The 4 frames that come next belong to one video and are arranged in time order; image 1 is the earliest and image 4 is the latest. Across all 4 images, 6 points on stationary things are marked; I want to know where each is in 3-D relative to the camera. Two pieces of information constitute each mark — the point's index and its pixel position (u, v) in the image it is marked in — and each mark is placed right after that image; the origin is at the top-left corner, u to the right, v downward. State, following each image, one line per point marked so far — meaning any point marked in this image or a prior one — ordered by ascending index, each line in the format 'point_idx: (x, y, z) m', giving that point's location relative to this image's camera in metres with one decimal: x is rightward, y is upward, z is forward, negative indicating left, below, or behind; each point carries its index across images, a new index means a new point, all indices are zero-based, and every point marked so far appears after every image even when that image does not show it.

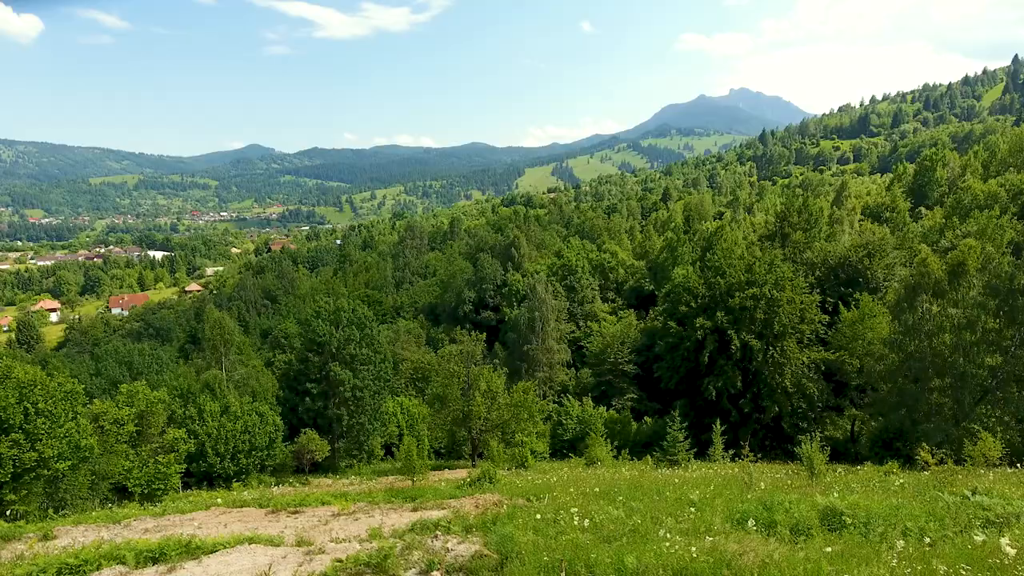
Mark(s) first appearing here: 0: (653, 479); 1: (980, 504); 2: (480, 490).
0: (+4.7, -6.3, +18.1) m
1: (+8.6, -4.0, +10.0) m
2: (-1.0, -6.6, +17.7) m
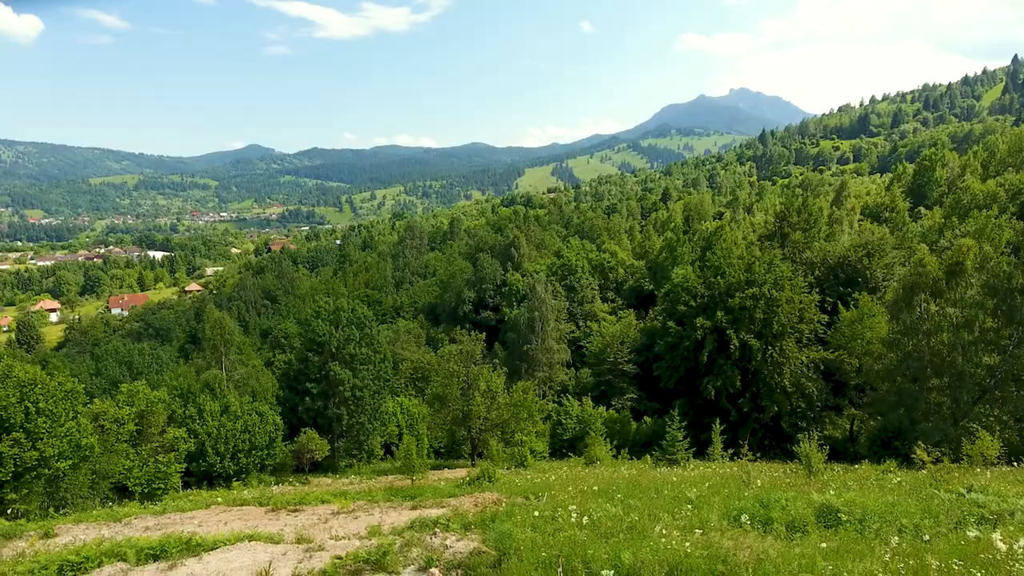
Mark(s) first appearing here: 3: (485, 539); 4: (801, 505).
0: (+4.7, -6.3, +18.2) m
1: (+8.6, -3.9, +10.1) m
2: (-1.1, -6.5, +17.7) m
3: (-0.5, -4.3, +9.4) m
4: (+5.4, -4.0, +10.0) m
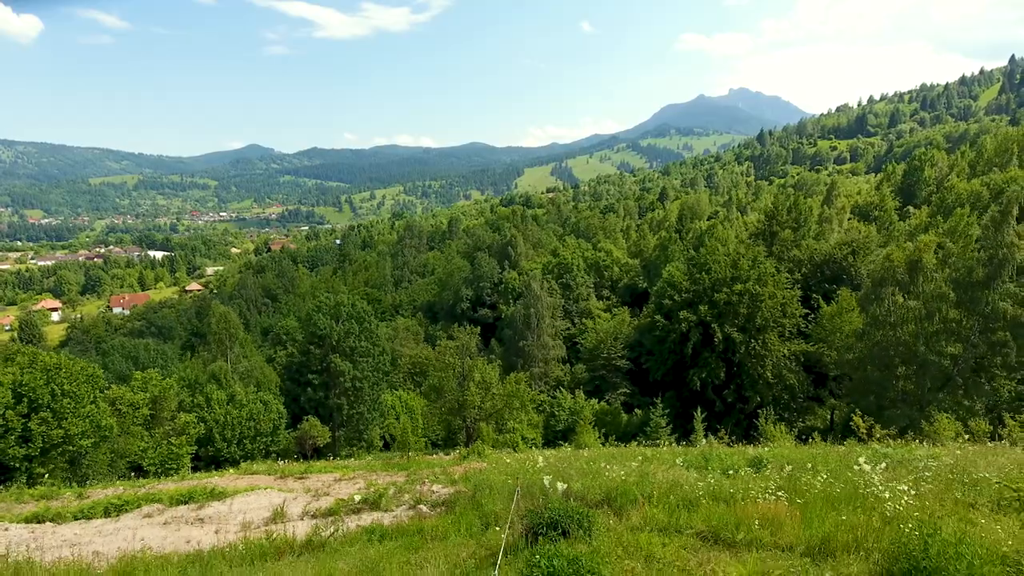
0: (+4.2, -6.0, +19.9) m
1: (+8.1, -3.6, +11.8) m
2: (-1.6, -6.2, +19.5) m
3: (-1.0, -4.0, +11.1) m
4: (+4.9, -3.6, +11.7) m
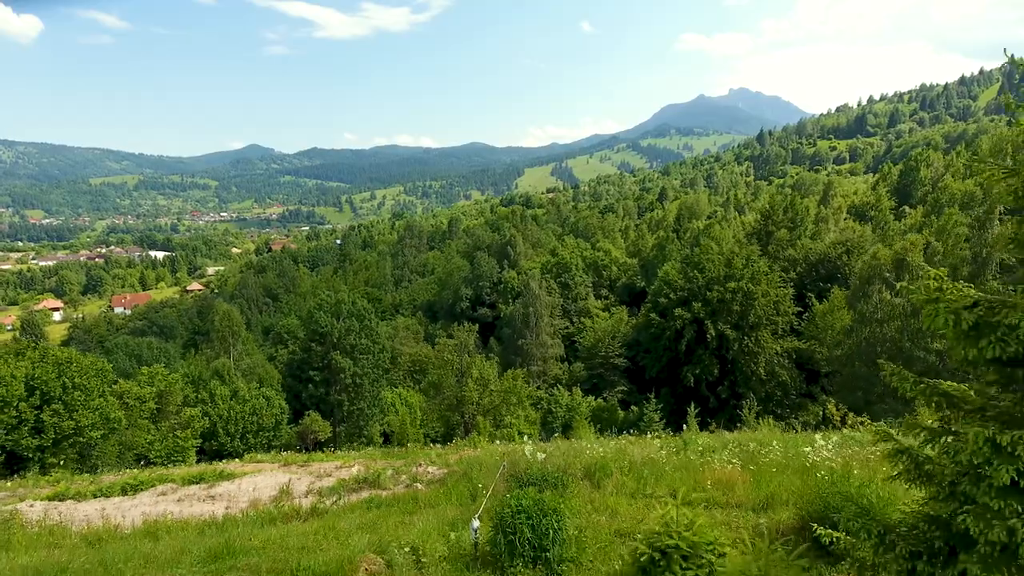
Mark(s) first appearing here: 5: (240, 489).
0: (+4.0, -5.8, +20.7) m
1: (+7.9, -3.5, +12.6) m
2: (-1.8, -6.1, +20.2) m
3: (-1.2, -3.9, +11.9) m
4: (+4.7, -3.5, +12.5) m
5: (-5.8, -4.3, +11.6) m
